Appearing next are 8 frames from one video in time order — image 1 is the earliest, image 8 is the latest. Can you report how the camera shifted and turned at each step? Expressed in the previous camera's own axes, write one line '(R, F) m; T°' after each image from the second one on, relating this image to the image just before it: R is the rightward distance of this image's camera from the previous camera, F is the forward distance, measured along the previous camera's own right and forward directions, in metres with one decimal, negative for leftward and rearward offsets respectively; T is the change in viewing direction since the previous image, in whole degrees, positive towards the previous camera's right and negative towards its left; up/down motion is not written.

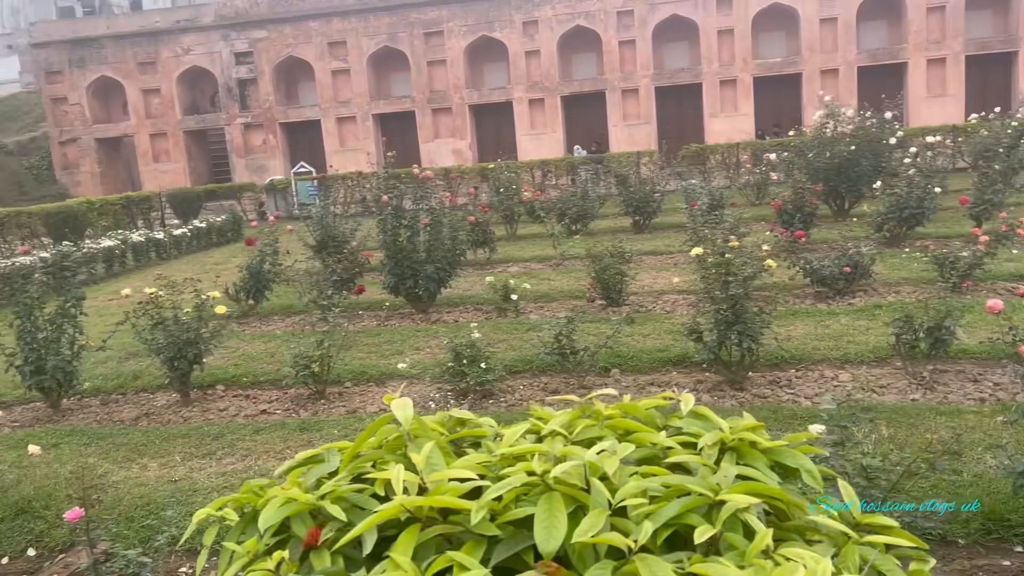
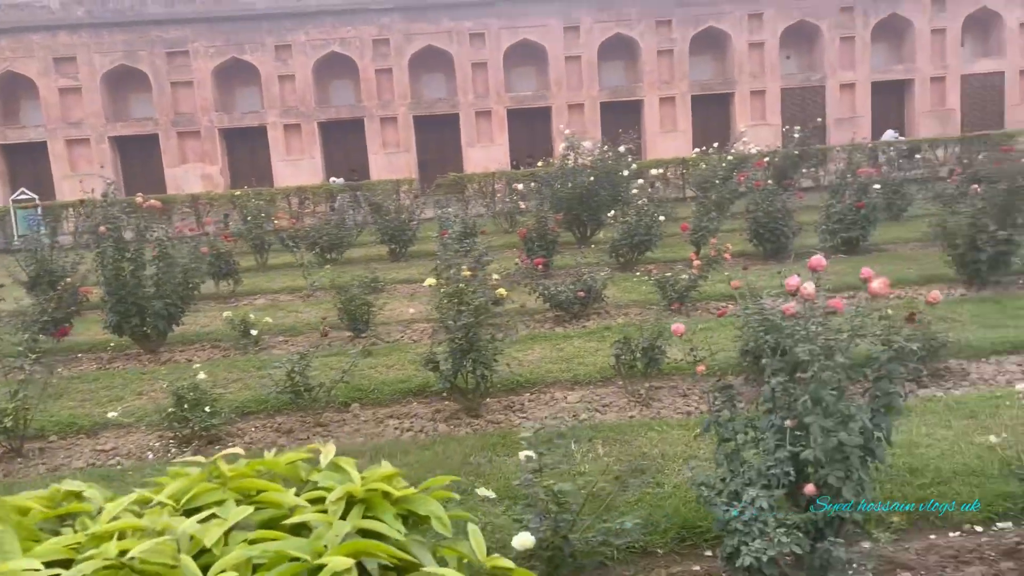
(+0.2, 0.0) m; +15°
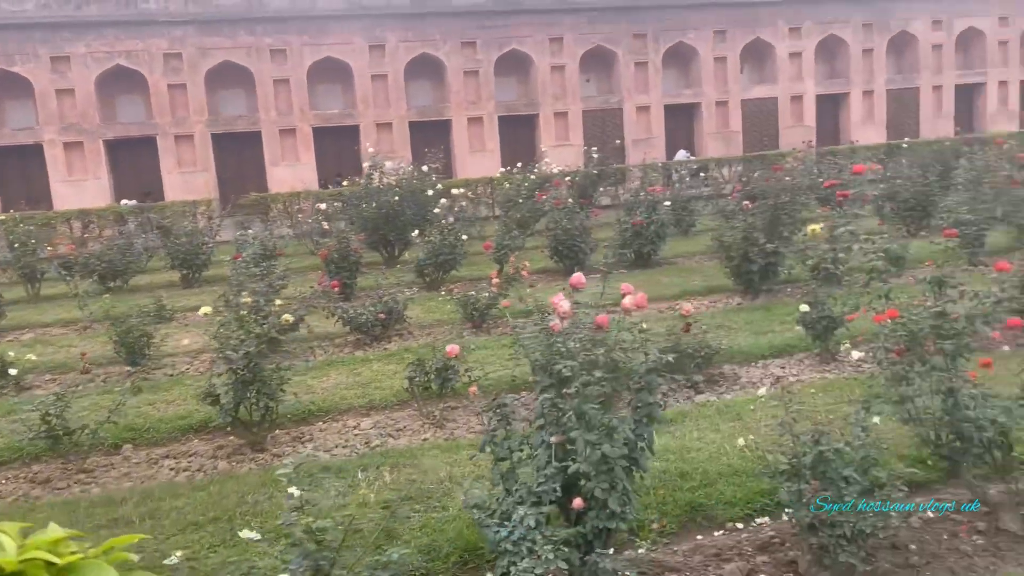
(+0.2, 0.0) m; +12°
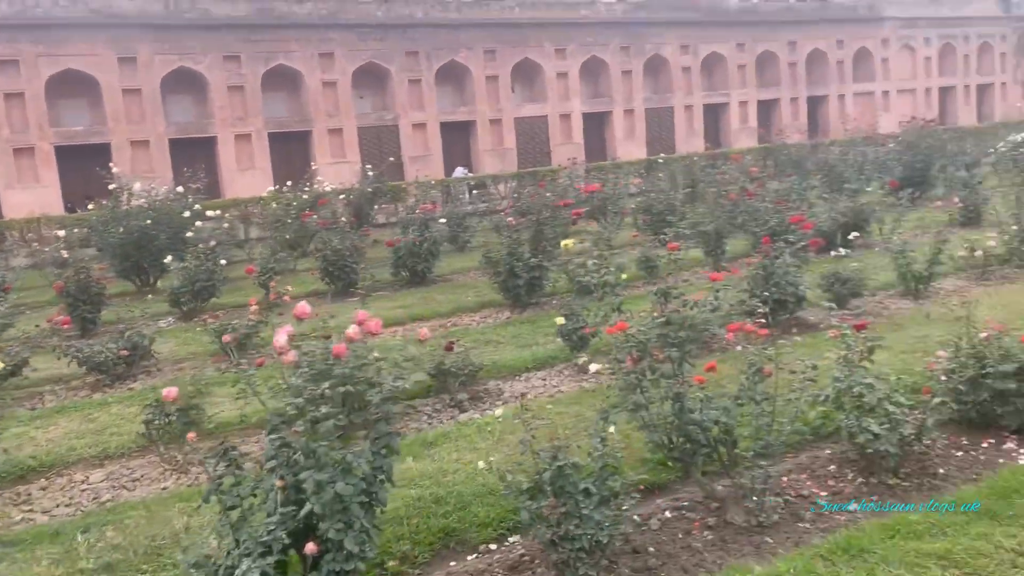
(+0.2, +0.1) m; +14°
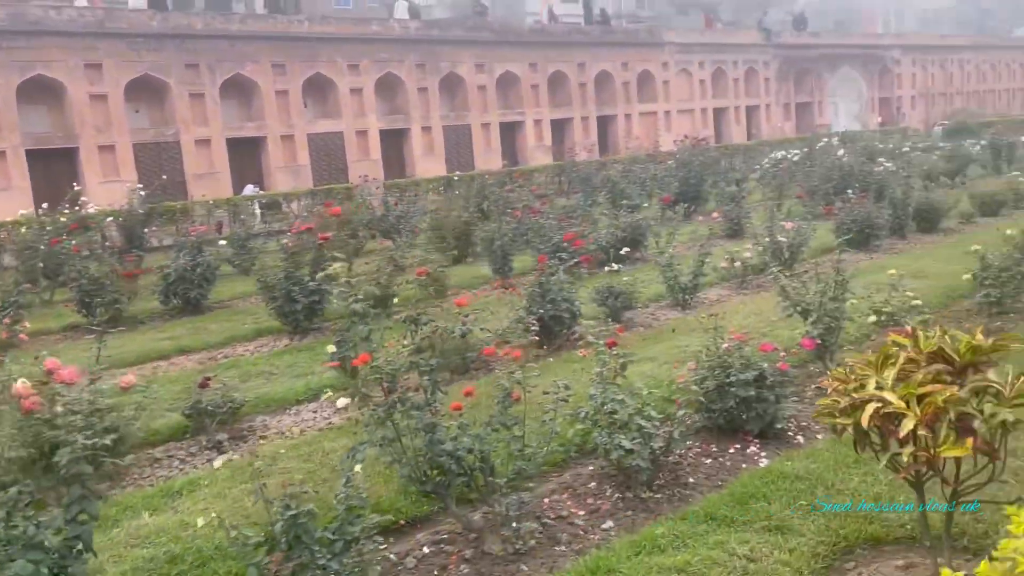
(+0.2, +0.1) m; +13°
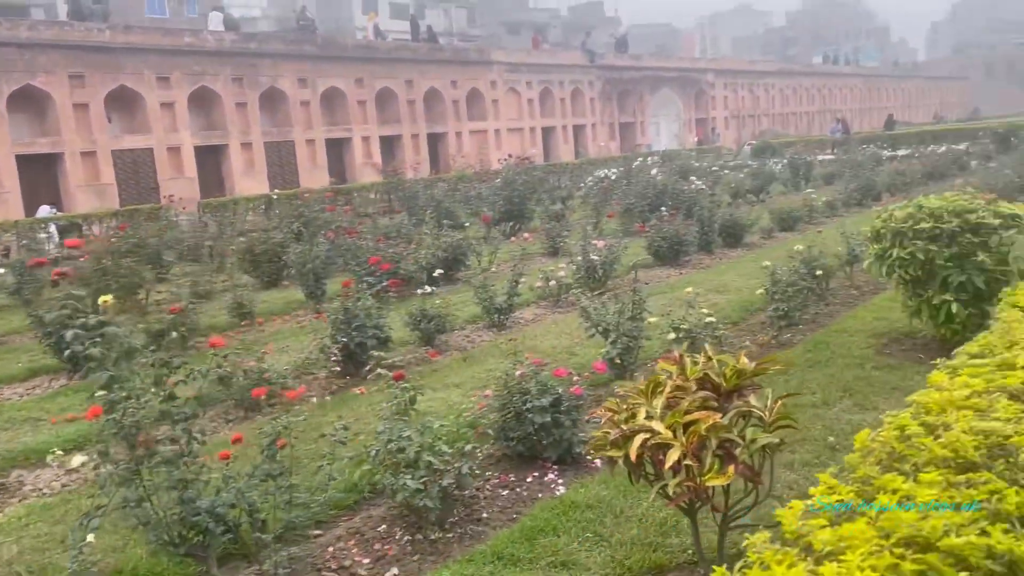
(+0.2, +0.1) m; +11°
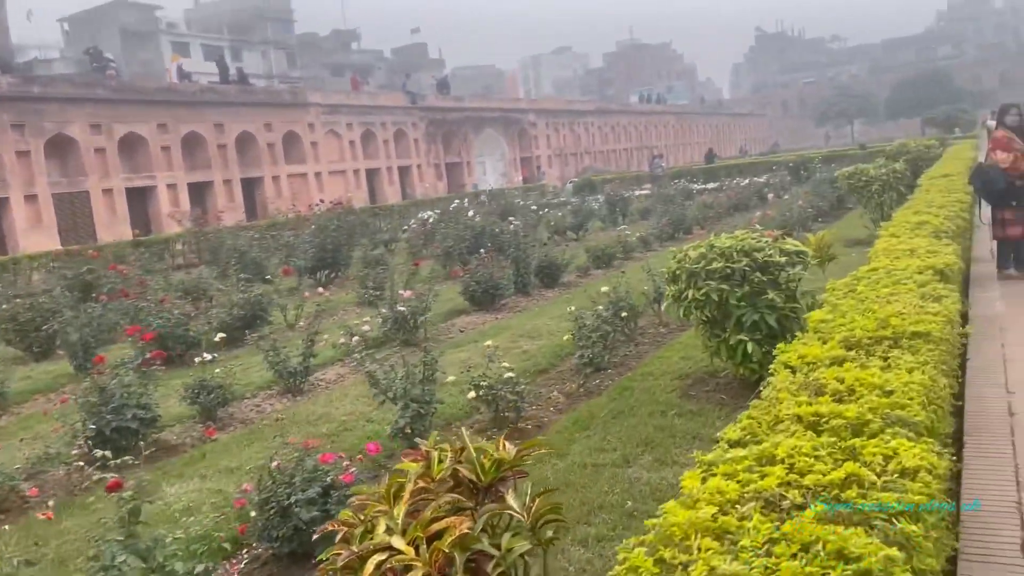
(+0.3, +0.4) m; +11°
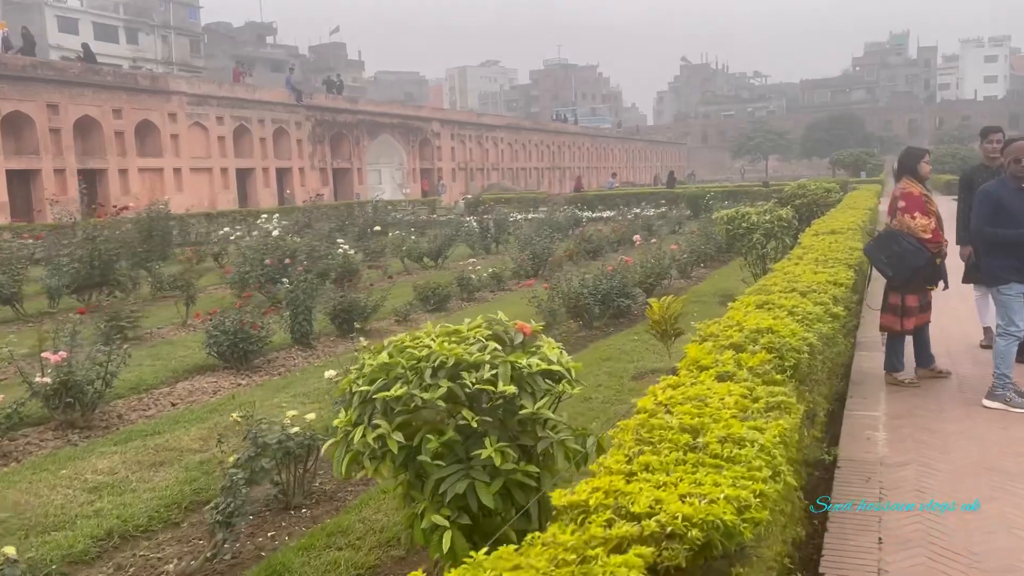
(+1.2, +2.0) m; +5°
